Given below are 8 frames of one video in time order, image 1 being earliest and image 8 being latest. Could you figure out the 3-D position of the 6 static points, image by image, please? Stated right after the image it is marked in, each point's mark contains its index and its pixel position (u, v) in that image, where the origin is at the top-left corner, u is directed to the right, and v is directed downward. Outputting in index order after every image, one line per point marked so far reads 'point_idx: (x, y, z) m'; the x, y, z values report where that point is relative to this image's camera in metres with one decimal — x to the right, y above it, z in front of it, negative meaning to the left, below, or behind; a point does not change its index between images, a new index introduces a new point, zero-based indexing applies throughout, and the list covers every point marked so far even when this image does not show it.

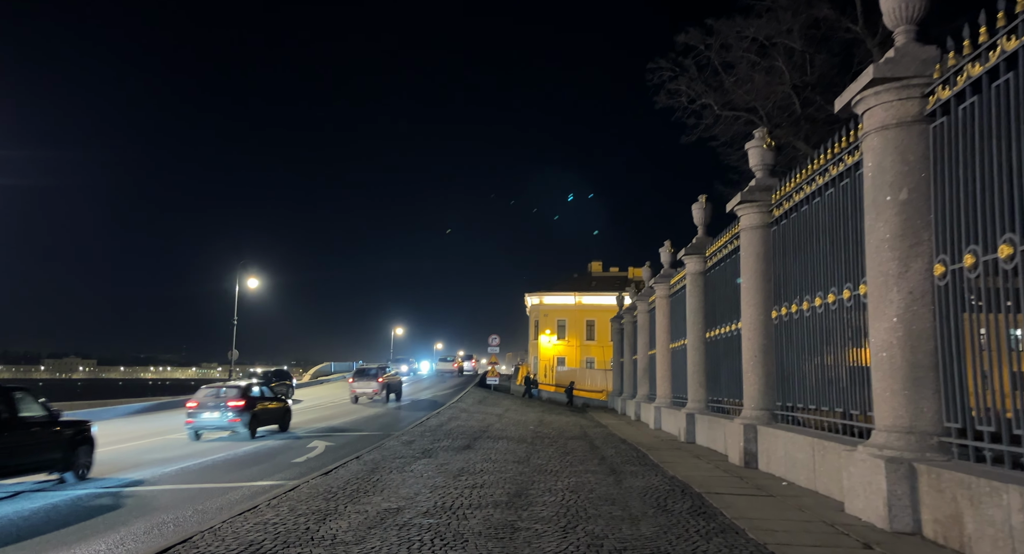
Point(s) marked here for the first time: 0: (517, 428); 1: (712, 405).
0: (+0.2, -4.3, +19.2) m
1: (+4.8, -3.1, +16.1) m
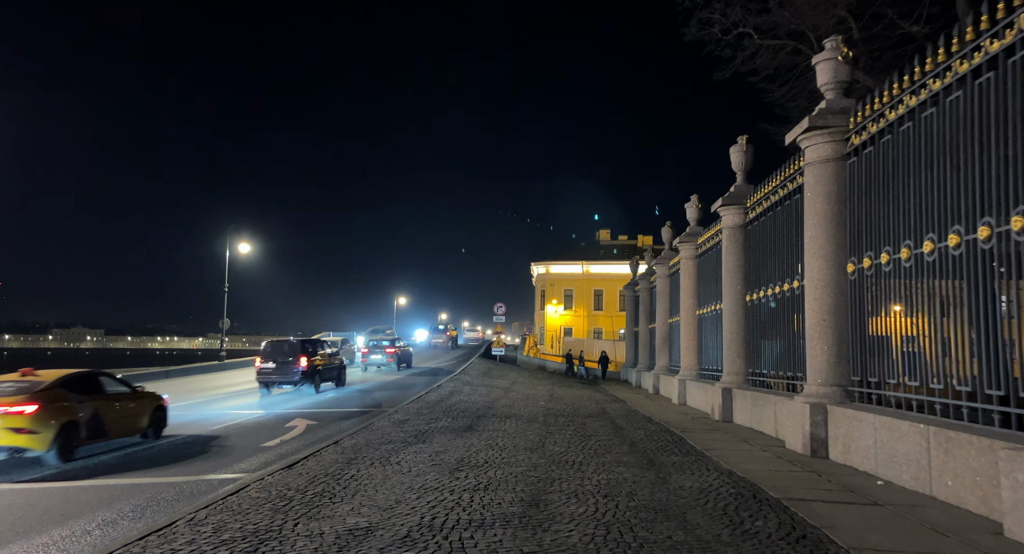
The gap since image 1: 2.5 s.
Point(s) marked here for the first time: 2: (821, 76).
0: (+0.4, -3.2, +17.1) m
1: (+5.0, -2.1, +13.9) m
2: (+4.5, +2.9, +9.7) m
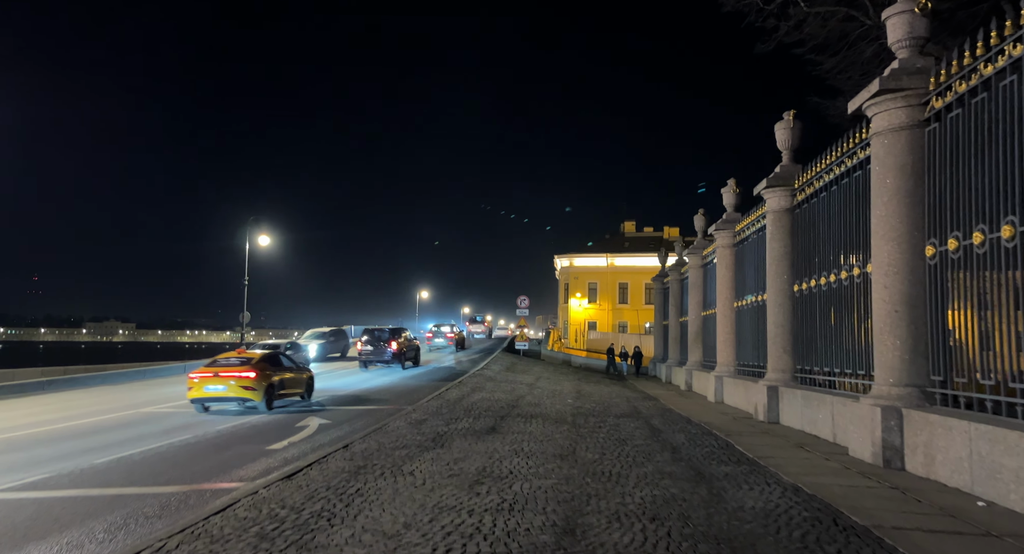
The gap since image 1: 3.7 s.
0: (+1.0, -3.0, +16.0) m
1: (+5.5, -1.9, +12.7) m
2: (+4.9, +3.1, +8.5) m
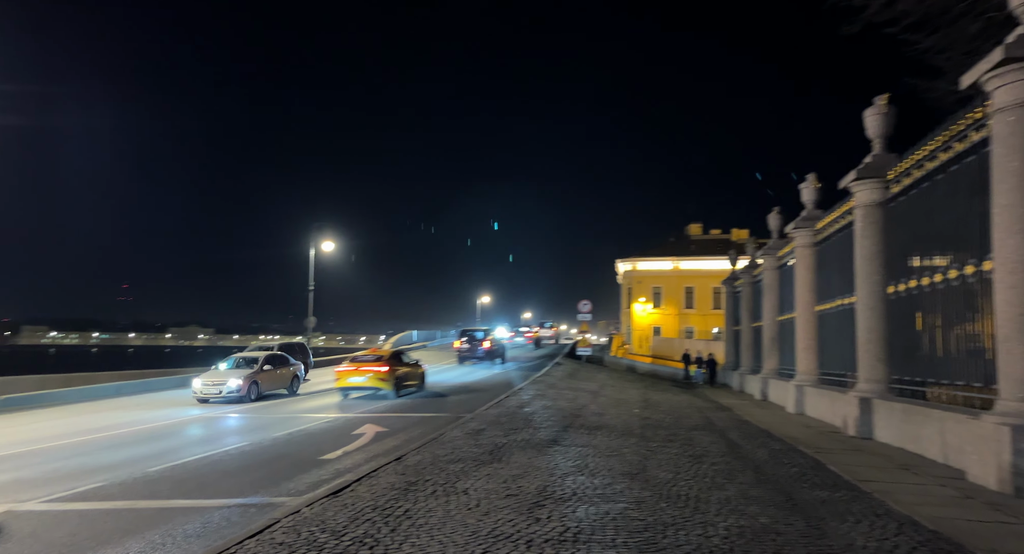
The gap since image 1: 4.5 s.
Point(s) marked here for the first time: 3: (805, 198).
0: (+2.4, -3.0, +15.1) m
1: (+6.6, -1.9, +11.4) m
2: (+5.6, +3.1, +7.3) m
3: (+7.3, +2.0, +16.7) m
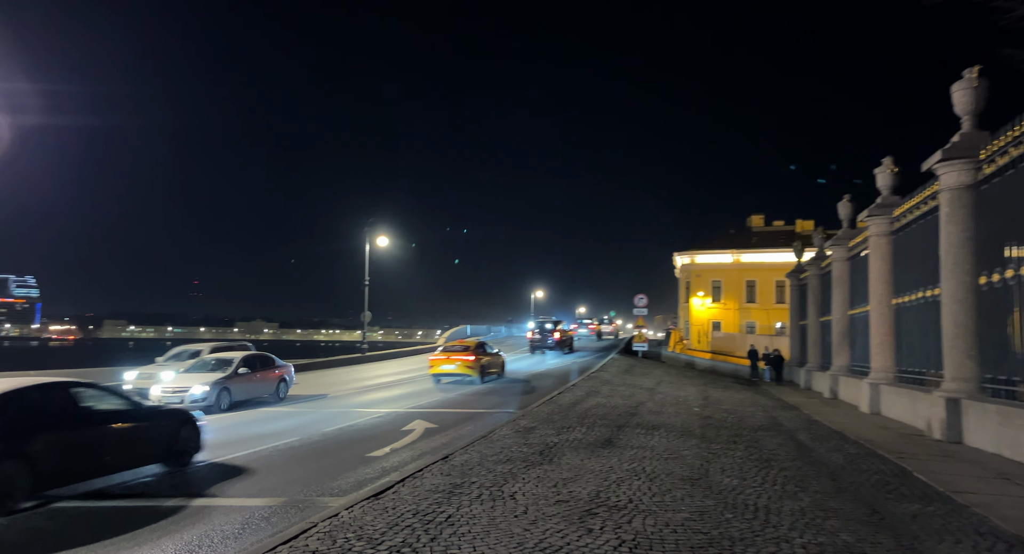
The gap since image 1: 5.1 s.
0: (+3.6, -2.9, +14.4) m
1: (+7.5, -1.7, +10.4) m
2: (+6.0, +3.3, +6.4) m
3: (+8.6, +2.2, +15.6) m
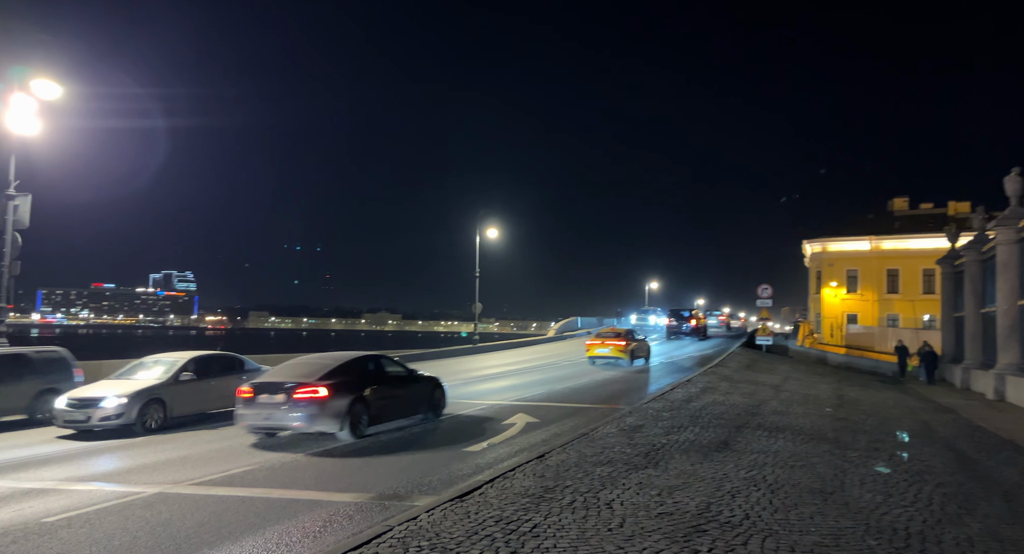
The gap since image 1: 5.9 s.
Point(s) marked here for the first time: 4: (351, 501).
0: (+5.8, -2.6, +13.0) m
1: (+8.9, -1.4, +8.3) m
2: (+6.7, +3.5, +4.6) m
3: (+10.8, +2.5, +13.2) m
4: (-1.6, -2.2, +6.7) m
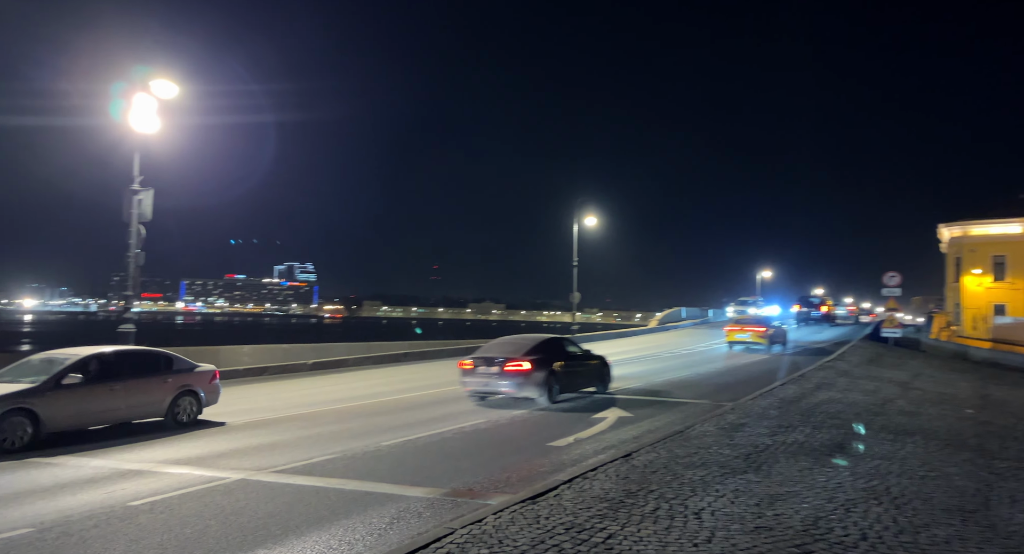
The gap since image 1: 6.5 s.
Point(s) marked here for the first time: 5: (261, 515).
0: (+7.4, -2.3, +11.5) m
1: (+9.7, -1.2, +6.4) m
2: (+7.0, +3.6, +2.9) m
3: (+12.4, +2.8, +10.8) m
4: (-0.9, -2.1, +6.5) m
5: (-2.2, -2.1, +5.8) m
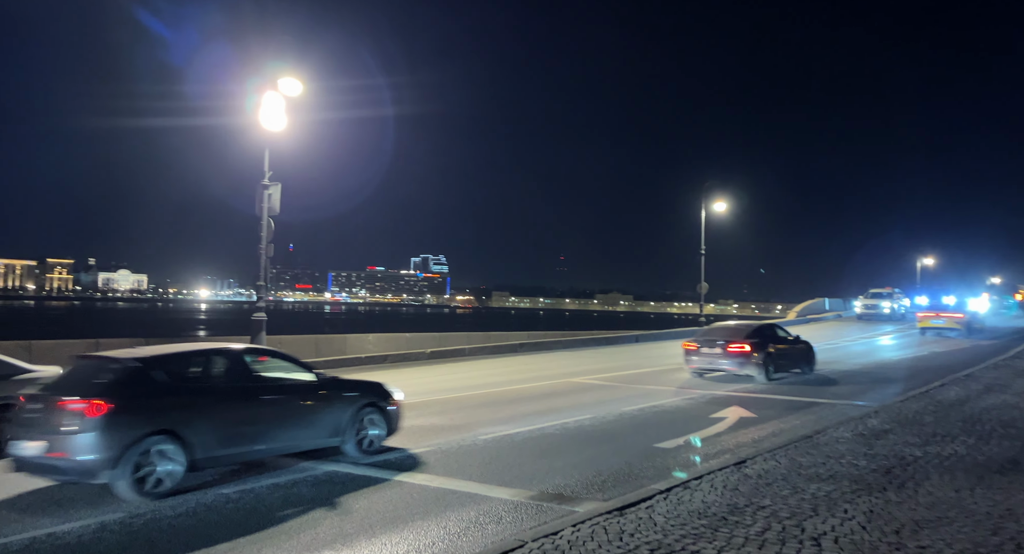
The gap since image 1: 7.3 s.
0: (+9.1, -2.1, +9.4) m
1: (+10.3, -1.0, +3.9) m
2: (+6.9, +3.7, +1.0) m
3: (+13.8, +3.1, +7.7) m
4: (0.0, -2.0, +6.0) m
5: (-1.5, -1.9, +5.7) m
